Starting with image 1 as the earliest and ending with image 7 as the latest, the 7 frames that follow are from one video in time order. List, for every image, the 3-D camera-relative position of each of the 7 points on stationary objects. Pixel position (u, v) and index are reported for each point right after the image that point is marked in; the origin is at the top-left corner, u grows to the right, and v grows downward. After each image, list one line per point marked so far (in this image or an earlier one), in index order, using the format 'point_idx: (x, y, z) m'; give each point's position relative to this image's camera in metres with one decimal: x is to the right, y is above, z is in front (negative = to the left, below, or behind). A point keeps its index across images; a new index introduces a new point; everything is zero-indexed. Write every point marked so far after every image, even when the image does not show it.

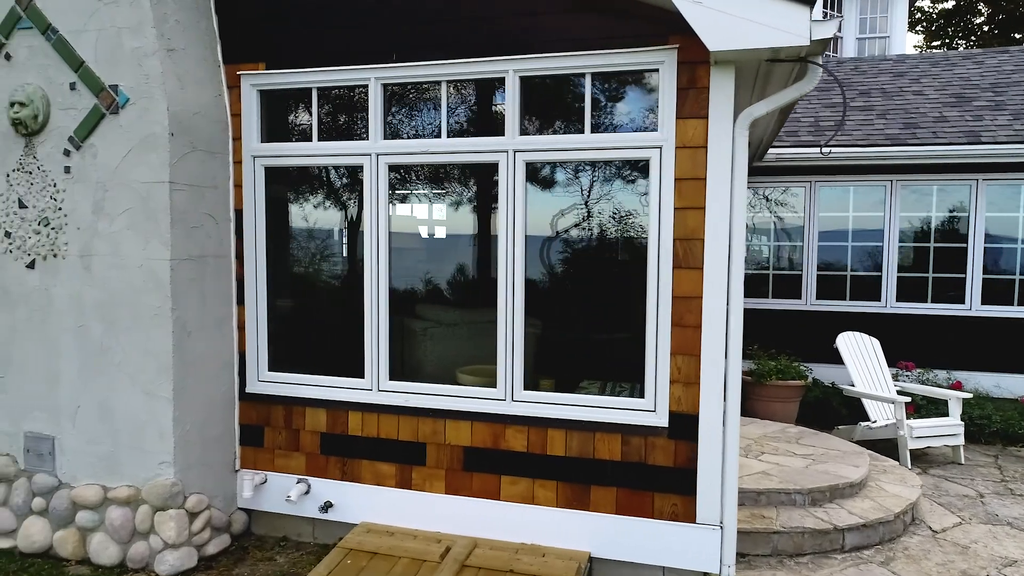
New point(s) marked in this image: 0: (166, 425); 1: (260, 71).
0: (-1.5, -0.6, +3.3) m
1: (-1.2, +1.0, +3.5) m
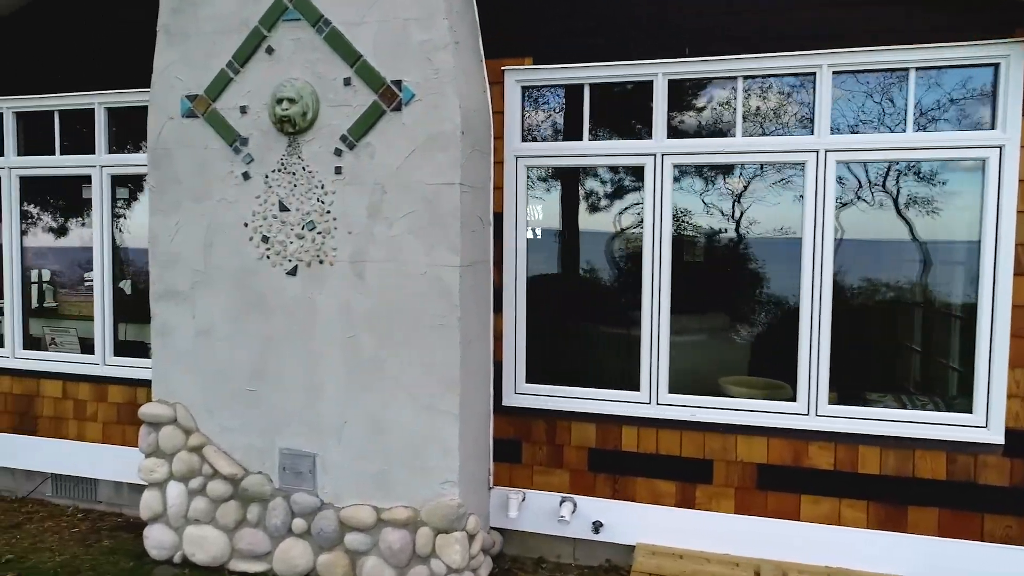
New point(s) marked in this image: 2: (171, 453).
0: (-0.3, -0.6, +3.1) m
1: (+0.1, +1.0, +3.3) m
2: (-1.6, -0.8, +3.4) m
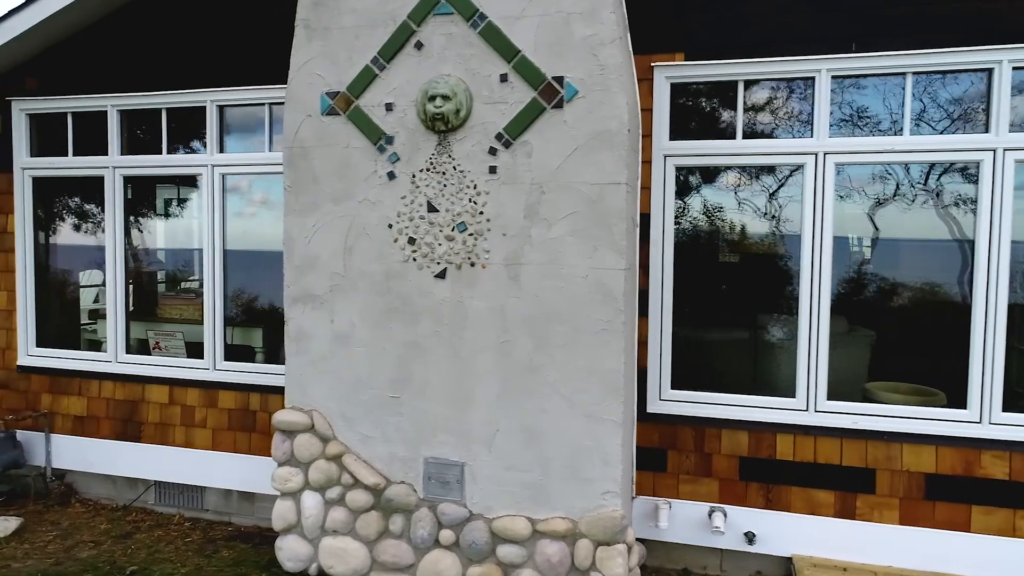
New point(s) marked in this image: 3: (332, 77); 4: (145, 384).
0: (+0.4, -0.7, +2.9) m
1: (+0.7, +1.0, +3.2) m
2: (-0.9, -0.8, +3.3) m
3: (-0.8, +0.9, +3.2) m
4: (-2.1, -0.5, +4.1) m
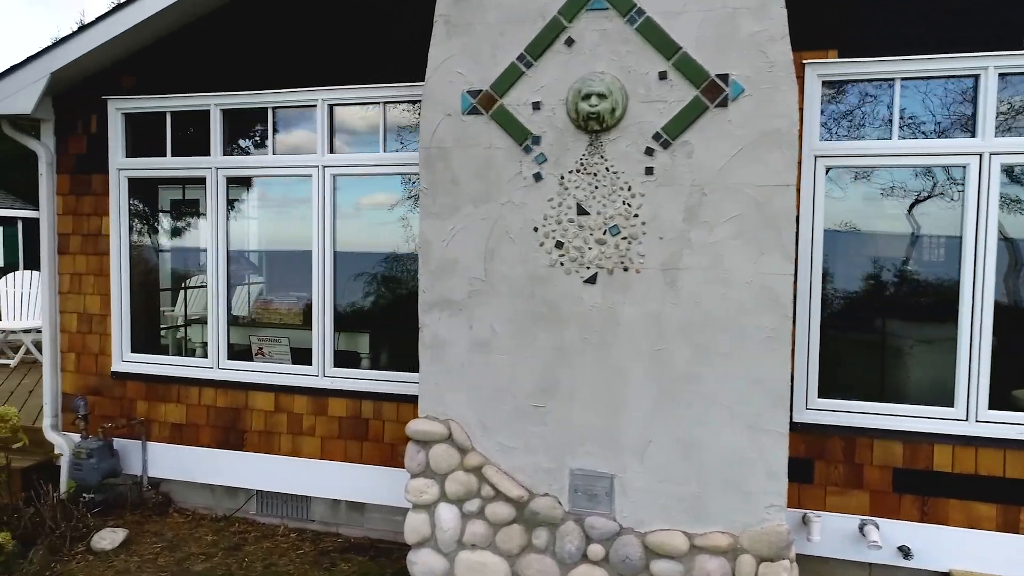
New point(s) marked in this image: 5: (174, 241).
0: (+1.0, -0.7, +2.8) m
1: (+1.4, +1.0, +3.1) m
2: (-0.3, -0.8, +3.2) m
3: (-0.2, +0.9, +3.1) m
4: (-1.4, -0.6, +4.0) m
5: (-2.0, +0.3, +4.3) m
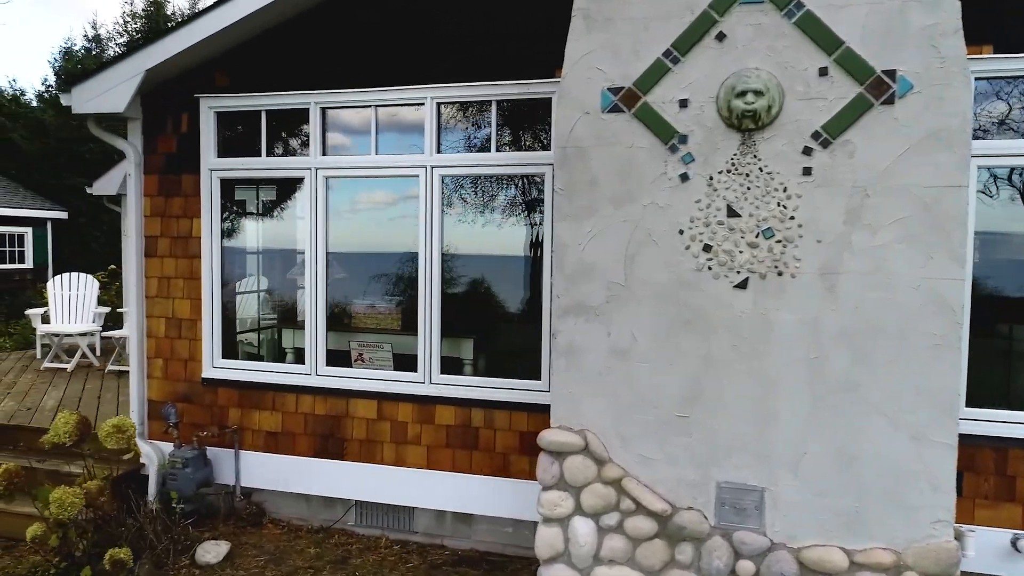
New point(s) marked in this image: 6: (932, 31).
0: (+1.6, -0.7, +2.7) m
1: (+1.9, +1.0, +3.0) m
2: (+0.3, -0.8, +3.1) m
3: (+0.4, +0.9, +3.0) m
4: (-0.9, -0.6, +3.9) m
5: (-1.5, +0.3, +4.1) m
6: (+1.5, +0.9, +2.6) m
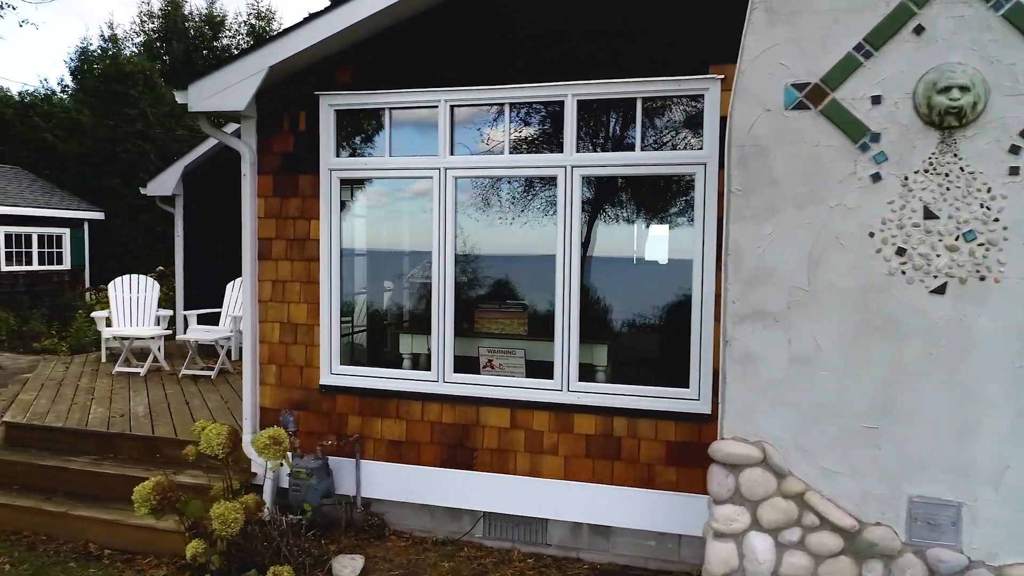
0: (+2.3, -0.7, +2.6) m
1: (+2.6, +0.9, +2.9) m
2: (+1.0, -0.8, +2.9) m
3: (+1.1, +0.9, +2.8) m
4: (-0.2, -0.6, +3.8) m
5: (-0.8, +0.3, +4.0) m
6: (+2.2, +0.9, +2.5) m
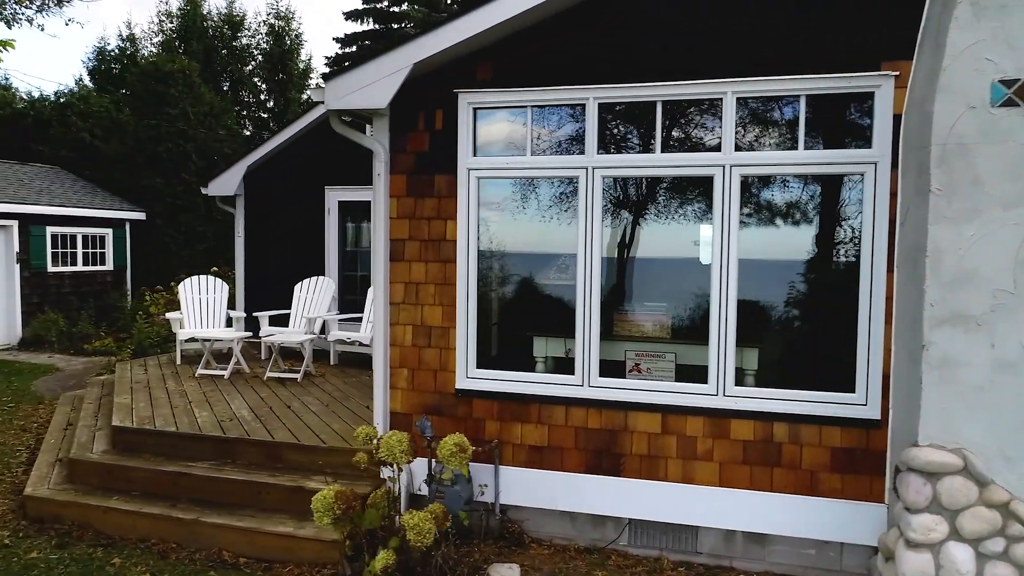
0: (+3.0, -0.7, +2.5) m
1: (+3.4, +0.9, +2.8) m
2: (+1.7, -0.9, +2.8) m
3: (+1.9, +0.8, +2.7) m
4: (+0.6, -0.6, +3.7) m
5: (0.0, +0.2, +3.9) m
6: (+2.9, +0.9, +2.4) m
